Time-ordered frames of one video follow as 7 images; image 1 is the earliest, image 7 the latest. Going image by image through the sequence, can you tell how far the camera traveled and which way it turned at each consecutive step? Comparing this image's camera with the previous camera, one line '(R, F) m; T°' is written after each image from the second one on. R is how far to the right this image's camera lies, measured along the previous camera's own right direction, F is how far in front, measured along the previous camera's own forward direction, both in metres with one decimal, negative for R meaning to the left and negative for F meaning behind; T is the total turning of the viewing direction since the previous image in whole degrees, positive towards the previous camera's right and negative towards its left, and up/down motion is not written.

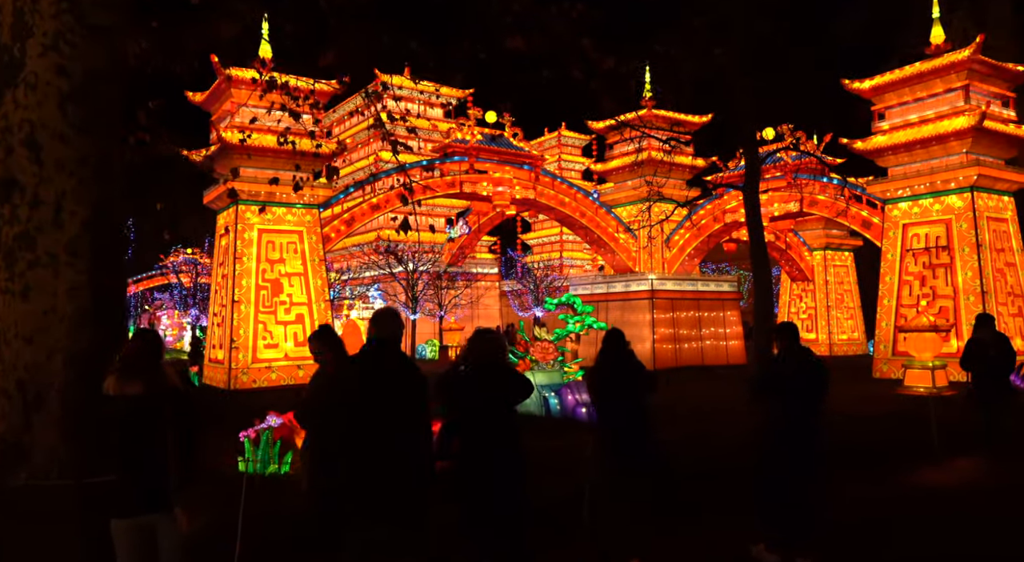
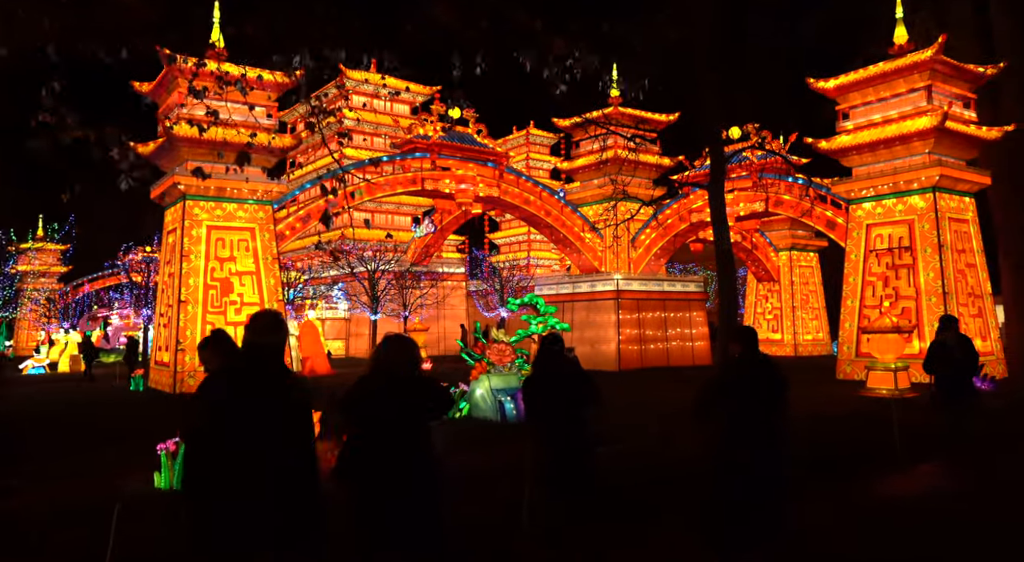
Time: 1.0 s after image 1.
(+0.2, +0.4) m; +2°
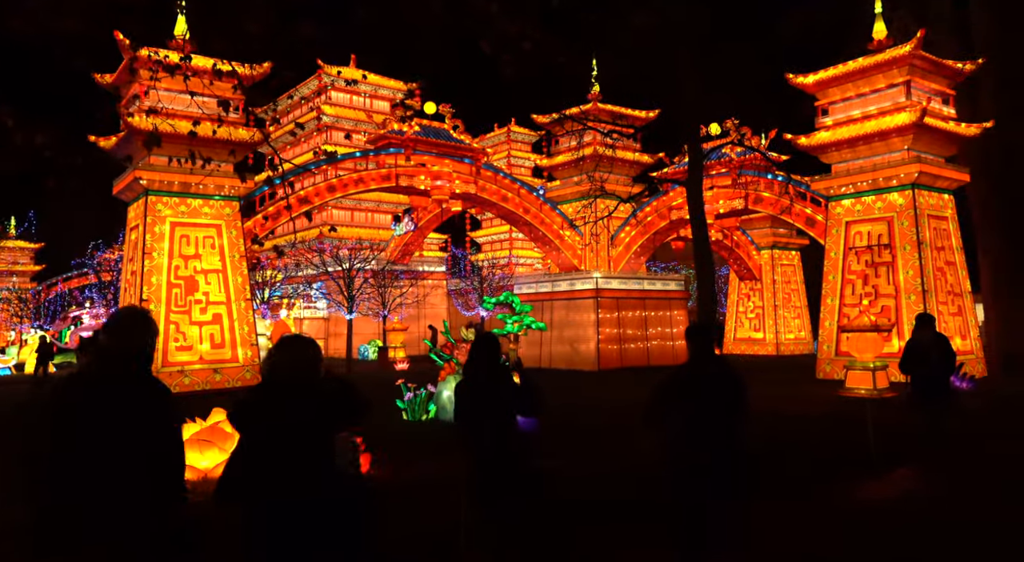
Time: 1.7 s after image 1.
(+0.3, +0.3) m; +1°
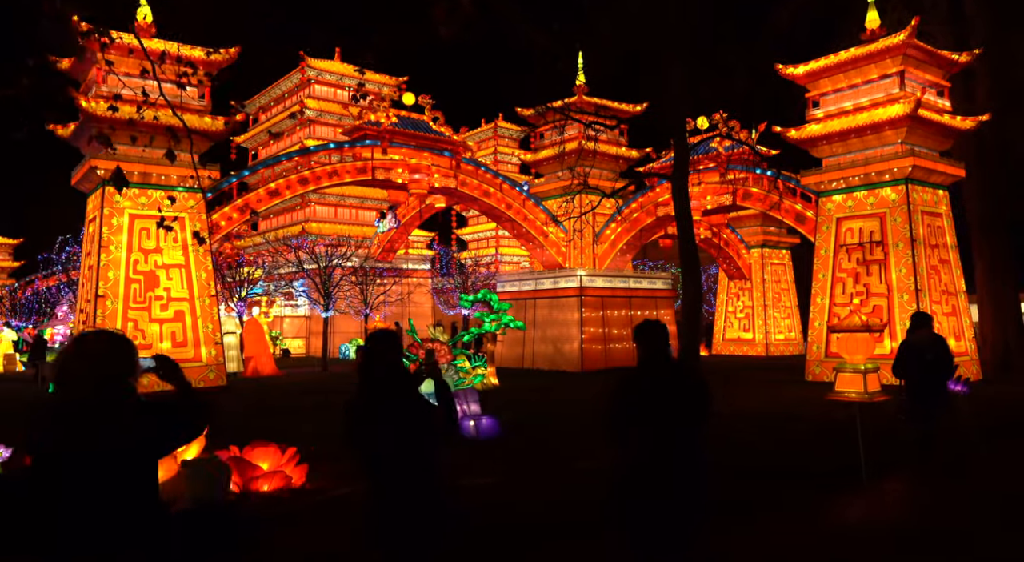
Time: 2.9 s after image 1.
(+0.3, +0.6) m; +1°
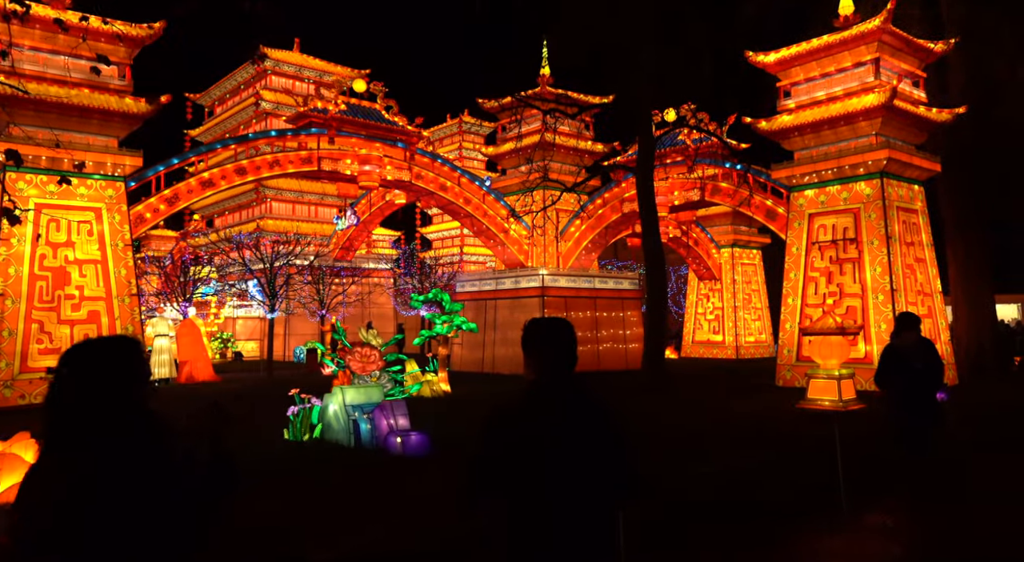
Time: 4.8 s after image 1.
(+0.4, +1.1) m; +2°
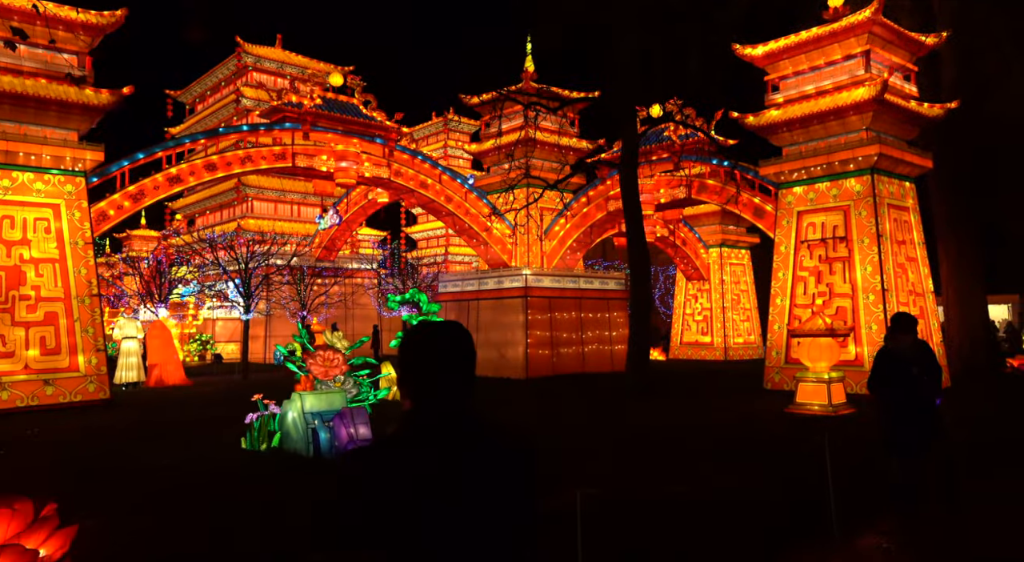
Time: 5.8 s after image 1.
(+0.2, +0.5) m; +1°
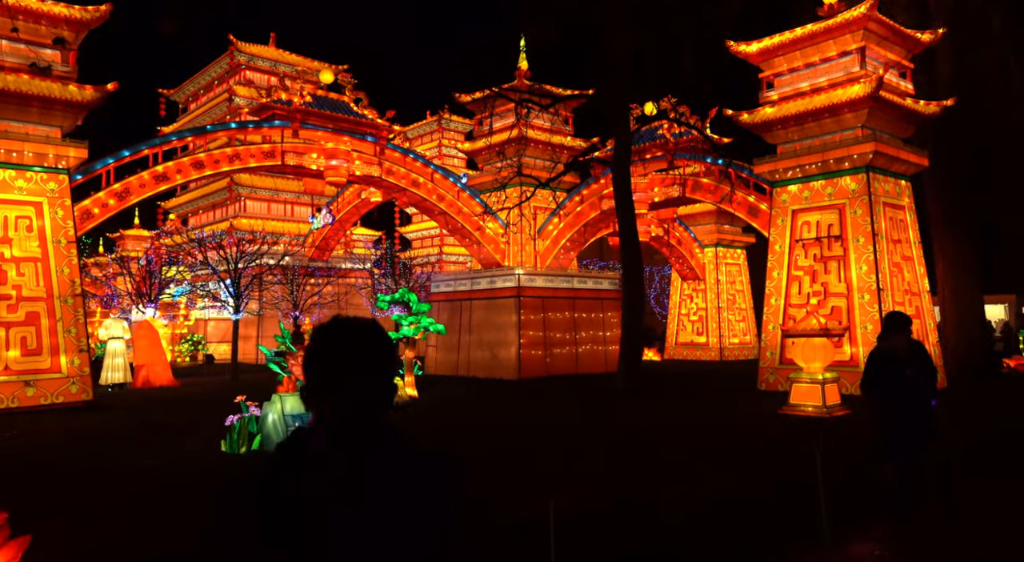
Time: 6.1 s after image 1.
(+0.1, +0.2) m; 0°
